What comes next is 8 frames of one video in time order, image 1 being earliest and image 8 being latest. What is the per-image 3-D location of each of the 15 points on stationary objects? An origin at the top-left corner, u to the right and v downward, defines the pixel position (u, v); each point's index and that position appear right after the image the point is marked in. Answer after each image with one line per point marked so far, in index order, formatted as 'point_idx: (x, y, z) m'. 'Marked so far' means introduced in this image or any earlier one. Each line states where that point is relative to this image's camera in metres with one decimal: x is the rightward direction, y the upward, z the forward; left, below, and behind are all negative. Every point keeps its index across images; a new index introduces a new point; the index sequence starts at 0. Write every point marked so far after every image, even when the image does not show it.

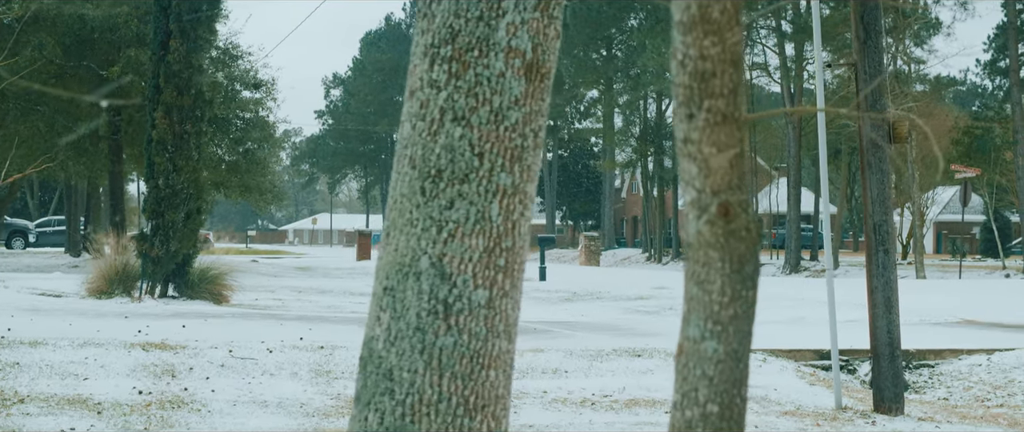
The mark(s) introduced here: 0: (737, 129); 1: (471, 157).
0: (+0.6, +0.2, +3.1) m
1: (-0.2, +0.2, +4.7) m
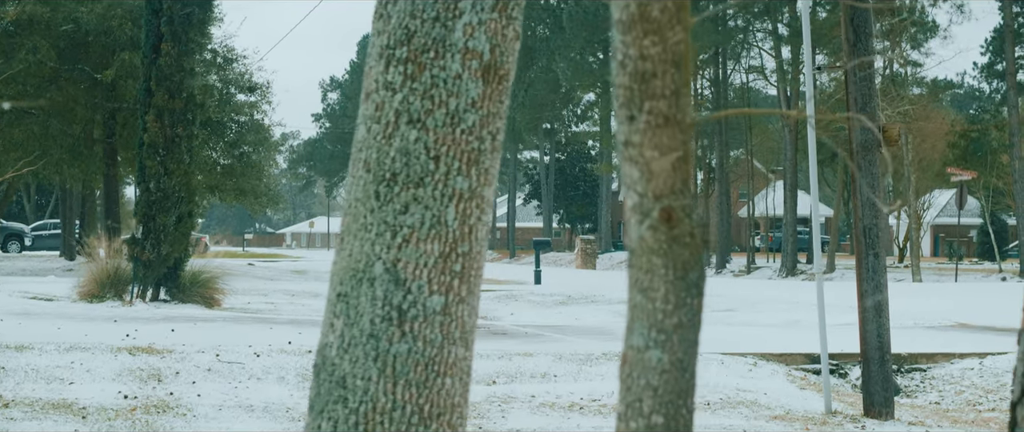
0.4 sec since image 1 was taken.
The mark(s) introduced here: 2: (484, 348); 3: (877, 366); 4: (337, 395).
0: (+0.4, +0.2, +3.0) m
1: (-0.3, +0.2, +4.6) m
2: (-0.3, -1.7, +14.9) m
3: (+2.9, -1.2, +9.2) m
4: (-0.7, -0.7, +4.6) m
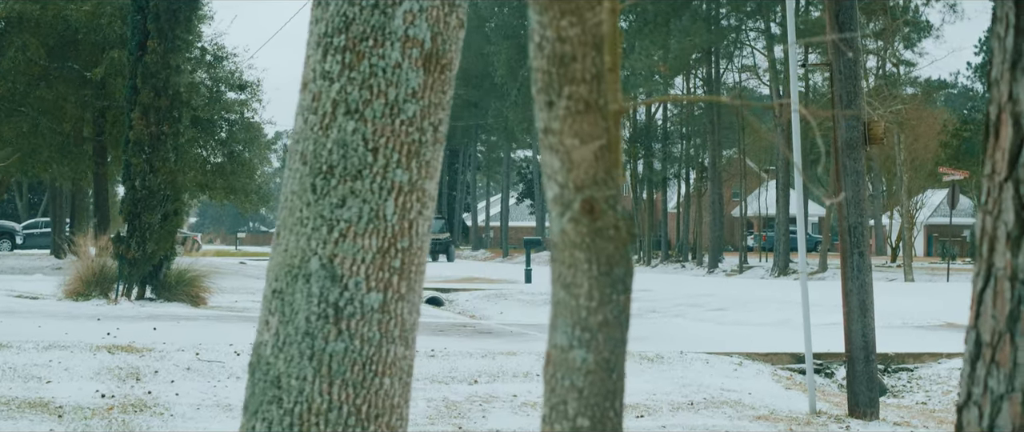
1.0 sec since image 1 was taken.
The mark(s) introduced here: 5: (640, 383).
0: (+0.2, +0.2, +2.8) m
1: (-0.6, +0.2, +4.4) m
2: (-0.6, -1.6, +14.8) m
3: (+2.7, -1.1, +9.1) m
4: (-0.9, -0.7, +4.4) m
5: (+1.3, -1.7, +12.2) m
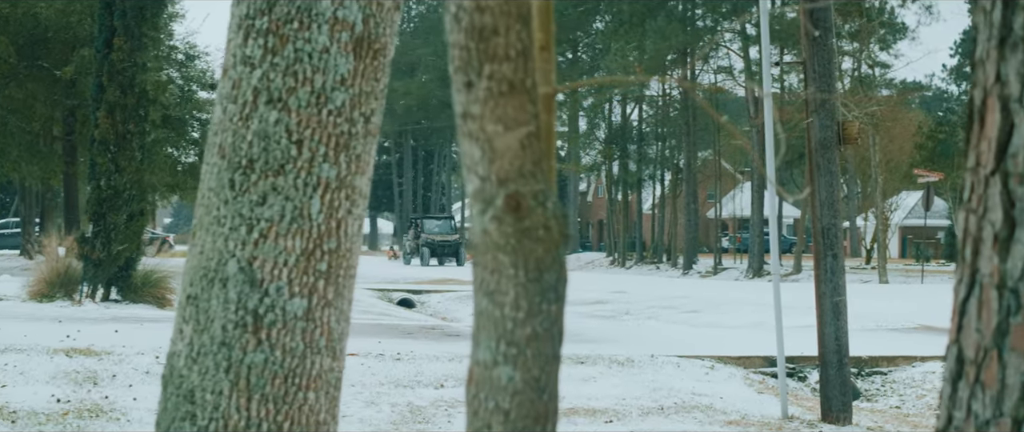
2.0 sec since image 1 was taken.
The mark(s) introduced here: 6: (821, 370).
0: (0.0, +0.2, +2.5) m
1: (-0.8, +0.2, +4.1) m
2: (-1.0, -1.6, +14.4) m
3: (+2.4, -1.2, +8.7) m
4: (-1.1, -0.7, +4.0) m
5: (+1.0, -1.7, +11.8) m
6: (+2.4, -1.2, +8.9) m
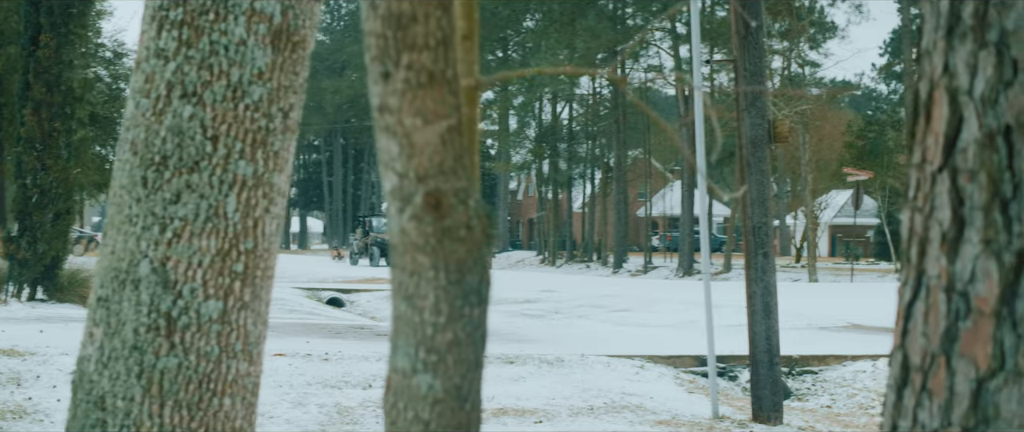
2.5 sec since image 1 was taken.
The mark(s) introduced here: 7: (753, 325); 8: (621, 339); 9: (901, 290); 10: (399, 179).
0: (-0.1, +0.2, +2.3) m
1: (-1.0, +0.3, +3.9) m
2: (-1.8, -1.6, +14.2) m
3: (+1.9, -1.1, +8.7) m
4: (-1.4, -0.7, +3.8) m
5: (+0.3, -1.7, +11.7) m
6: (+1.8, -1.2, +8.9) m
7: (+1.8, -0.8, +8.8) m
8: (+1.5, -1.7, +16.5) m
9: (+0.8, -0.2, +2.4) m
10: (-0.2, +0.1, +2.4) m
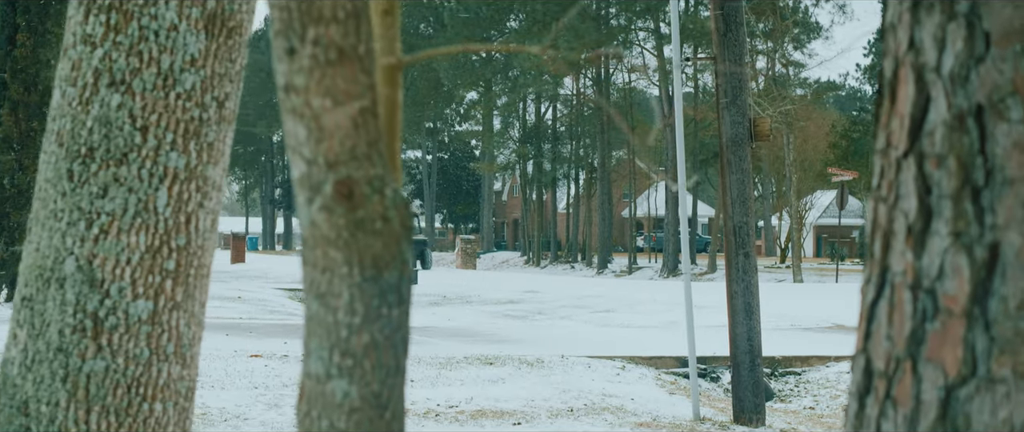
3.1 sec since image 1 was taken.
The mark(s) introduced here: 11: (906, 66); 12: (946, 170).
0: (-0.3, +0.3, +2.1) m
1: (-1.2, +0.3, +3.6) m
2: (-2.1, -1.6, +13.9) m
3: (+1.7, -1.1, +8.5) m
4: (-1.5, -0.6, +3.6) m
5: (0.0, -1.7, +11.5) m
6: (+1.6, -1.1, +8.7) m
7: (+1.6, -0.8, +8.6) m
8: (+1.2, -1.7, +16.3) m
9: (+0.6, -0.1, +2.2) m
10: (-0.4, +0.1, +2.1) m
11: (+0.7, +0.3, +2.1) m
12: (+0.7, +0.1, +2.0) m
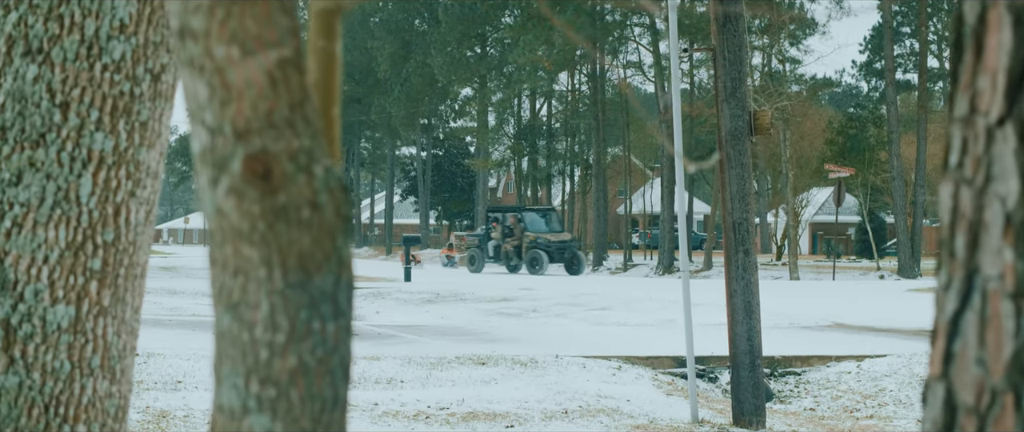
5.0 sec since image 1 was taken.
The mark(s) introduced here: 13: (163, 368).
0: (-0.3, +0.3, +1.6) m
1: (-1.2, +0.3, +3.1) m
2: (-2.2, -1.6, +13.4) m
3: (+1.6, -1.1, +8.0) m
4: (-1.6, -0.6, +3.1) m
5: (-0.1, -1.7, +11.0) m
6: (+1.5, -1.1, +8.2) m
7: (+1.5, -0.8, +8.1) m
8: (+1.1, -1.7, +15.8) m
9: (+0.6, -0.1, +1.7) m
10: (-0.4, +0.1, +1.6) m
11: (+0.6, +0.3, +1.5) m
12: (+0.7, +0.1, +1.5) m
13: (-2.9, -1.2, +9.6) m
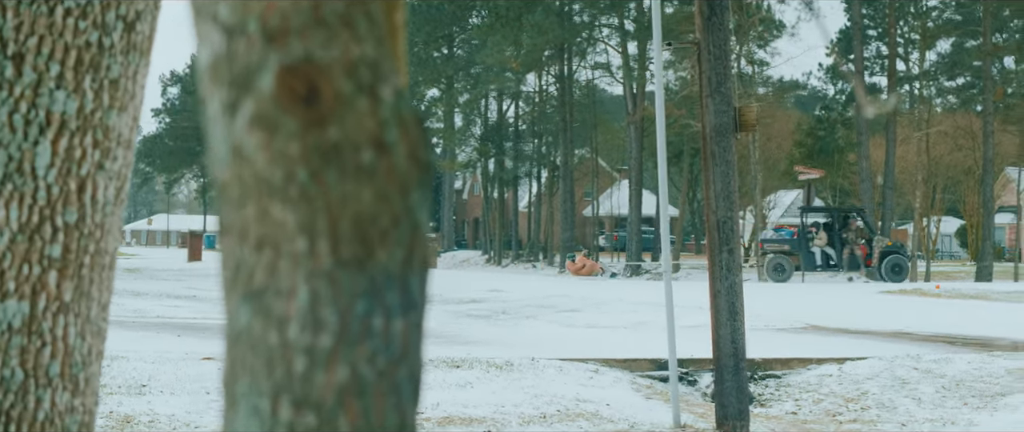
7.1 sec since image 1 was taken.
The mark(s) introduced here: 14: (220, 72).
0: (-0.2, +0.3, +1.1) m
1: (-1.1, +0.3, +2.6) m
2: (-2.4, -1.5, +12.8) m
3: (+1.6, -1.1, +7.6) m
4: (-1.5, -0.6, +2.5) m
5: (-0.2, -1.6, +10.5) m
6: (+1.5, -1.1, +7.7) m
7: (+1.5, -0.7, +7.7) m
8: (+0.8, -1.6, +15.3) m
9: (+0.7, -0.1, +1.2) m
10: (-0.3, +0.2, +1.1) m
11: (+0.8, +0.3, +1.1) m
12: (+0.9, +0.1, +1.0) m
13: (-2.9, -1.2, +9.0) m
14: (-0.3, +0.2, +1.1) m
